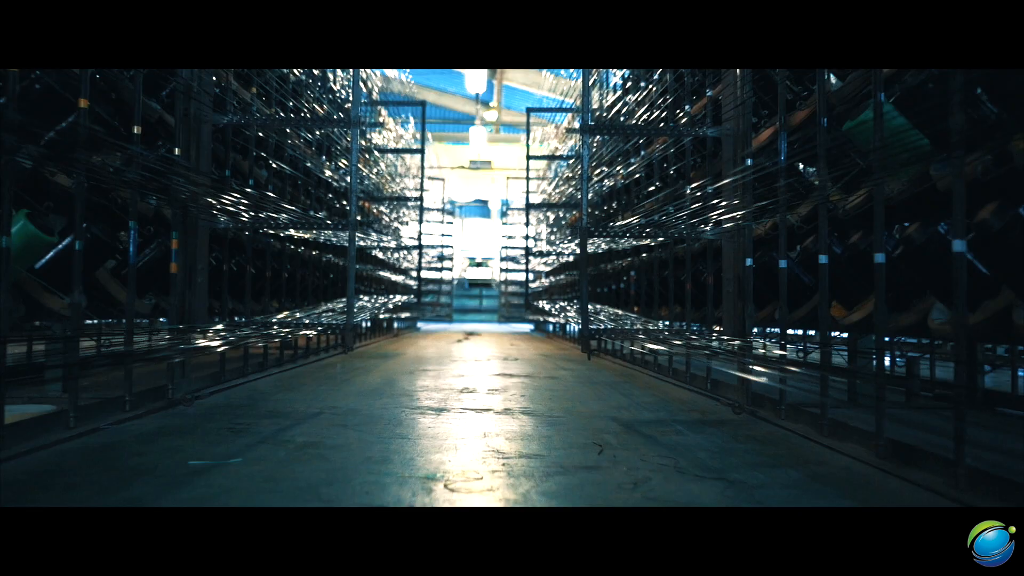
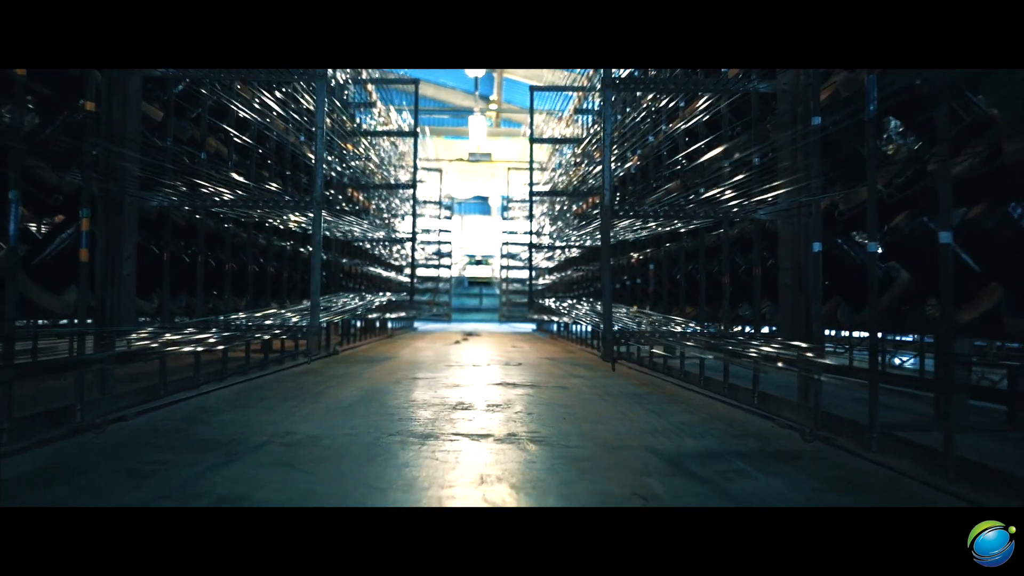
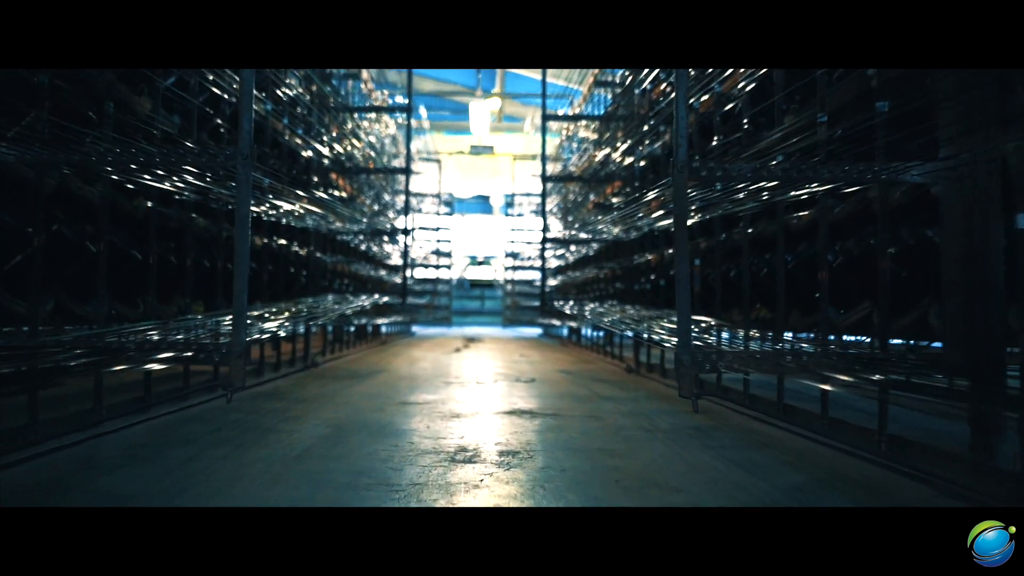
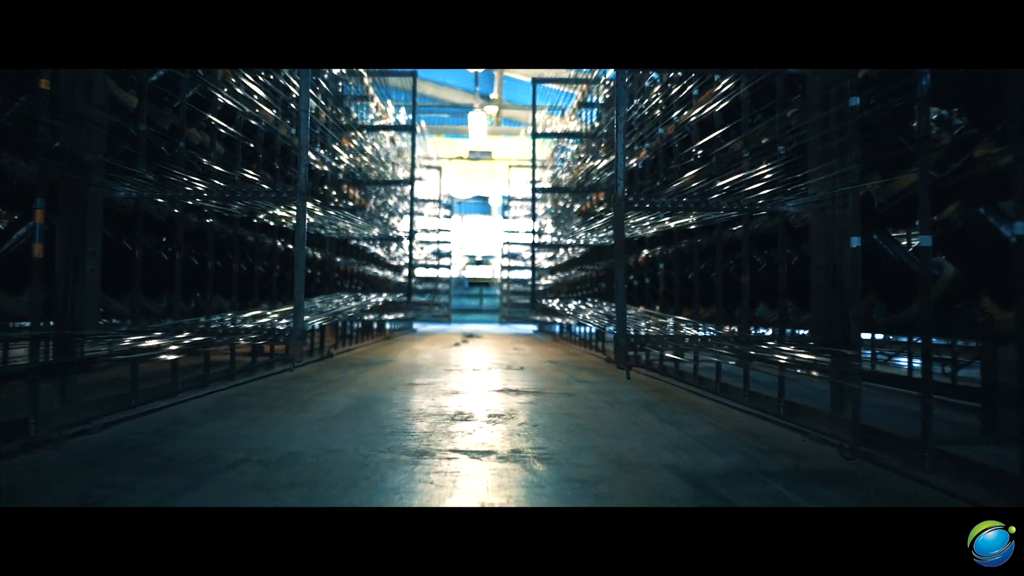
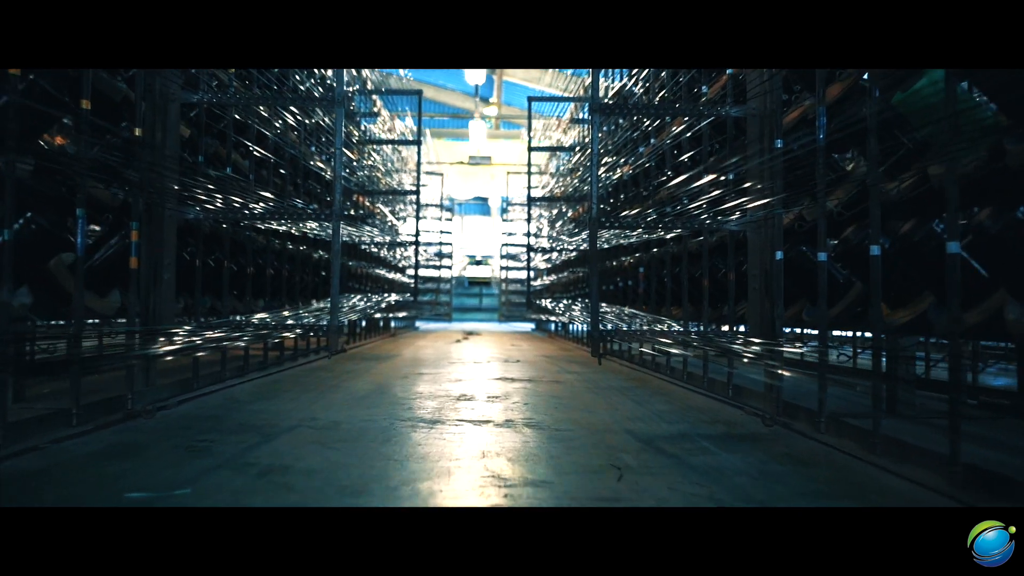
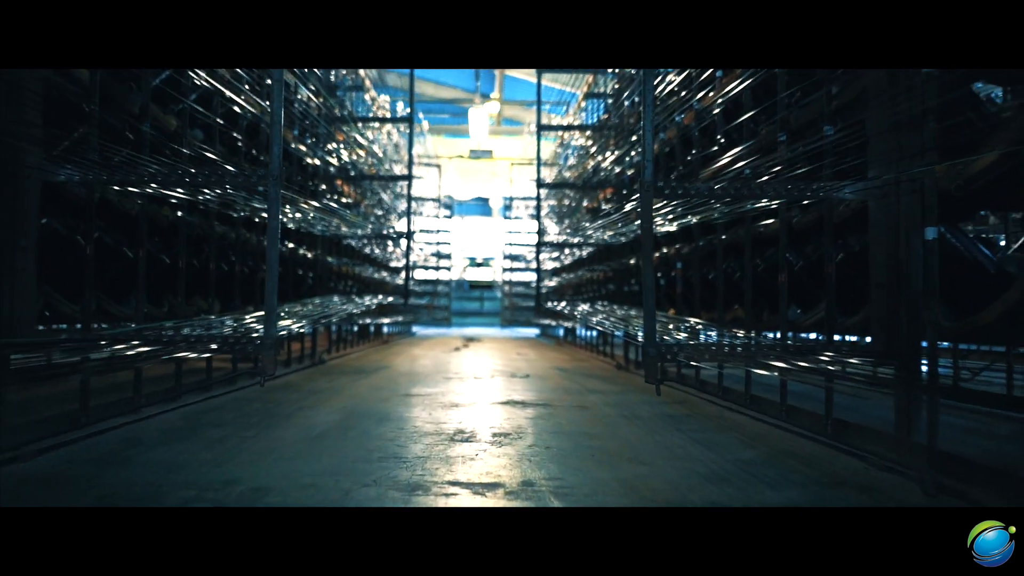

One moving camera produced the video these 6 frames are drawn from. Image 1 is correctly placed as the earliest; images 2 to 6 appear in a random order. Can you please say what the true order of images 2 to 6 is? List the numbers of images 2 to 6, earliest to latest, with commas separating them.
5, 2, 4, 6, 3
